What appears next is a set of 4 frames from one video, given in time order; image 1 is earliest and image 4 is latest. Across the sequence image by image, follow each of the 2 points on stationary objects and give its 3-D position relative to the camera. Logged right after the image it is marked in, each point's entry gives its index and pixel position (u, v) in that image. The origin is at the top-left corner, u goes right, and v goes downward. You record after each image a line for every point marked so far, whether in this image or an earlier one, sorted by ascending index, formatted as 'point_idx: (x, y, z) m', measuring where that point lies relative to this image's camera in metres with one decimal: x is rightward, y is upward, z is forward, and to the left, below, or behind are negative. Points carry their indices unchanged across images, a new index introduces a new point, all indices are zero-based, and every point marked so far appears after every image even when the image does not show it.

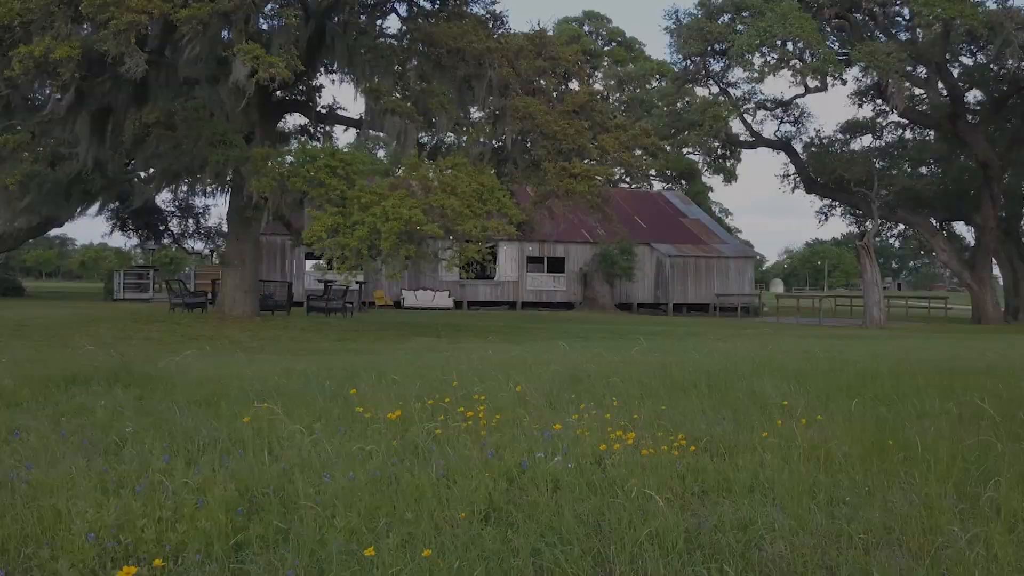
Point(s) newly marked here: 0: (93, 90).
0: (-8.0, +3.8, +16.8) m
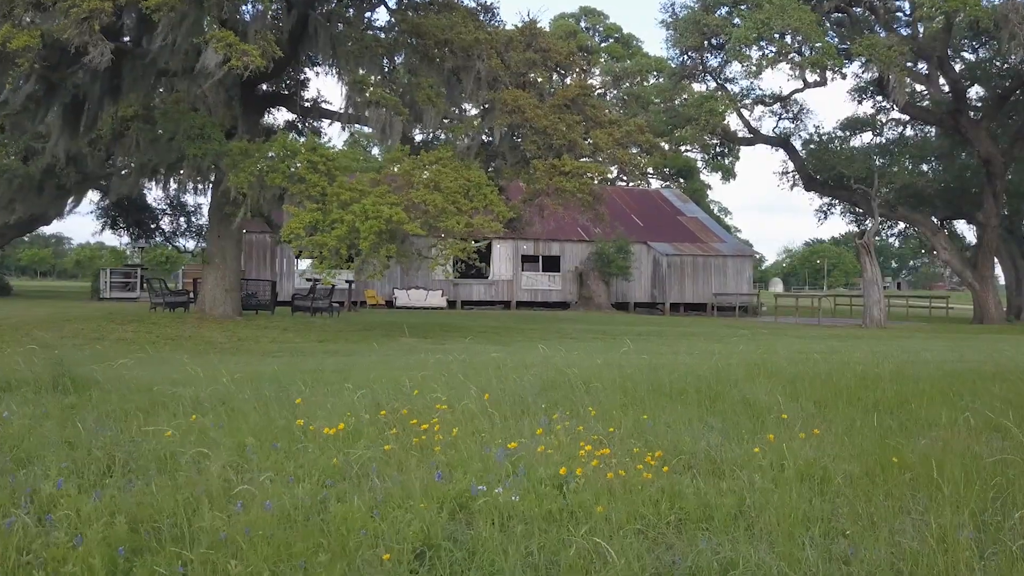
0: (-8.3, +3.8, +16.2) m
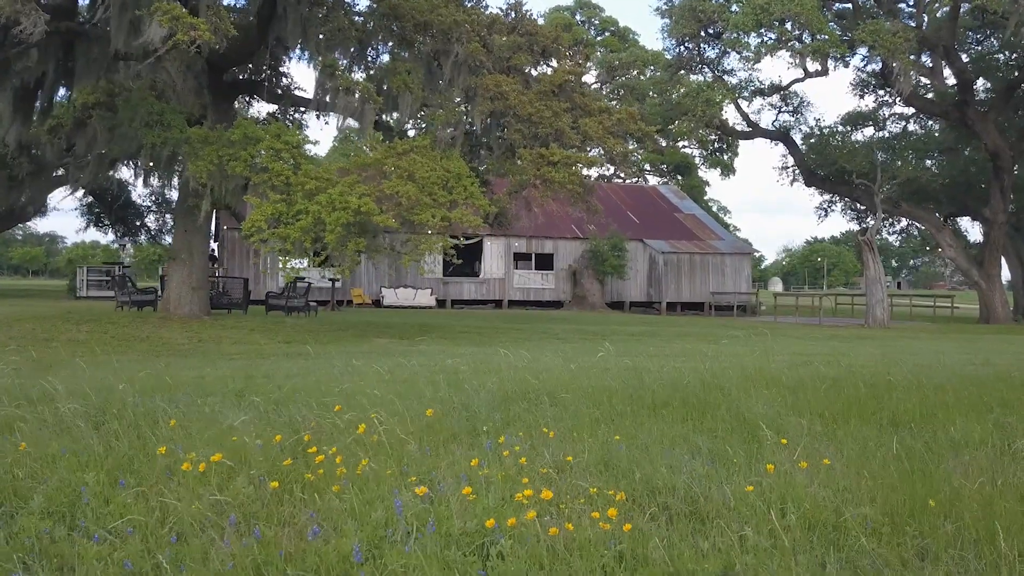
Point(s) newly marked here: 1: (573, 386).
0: (-8.6, +3.9, +15.1) m
1: (+0.5, -0.8, +7.1) m
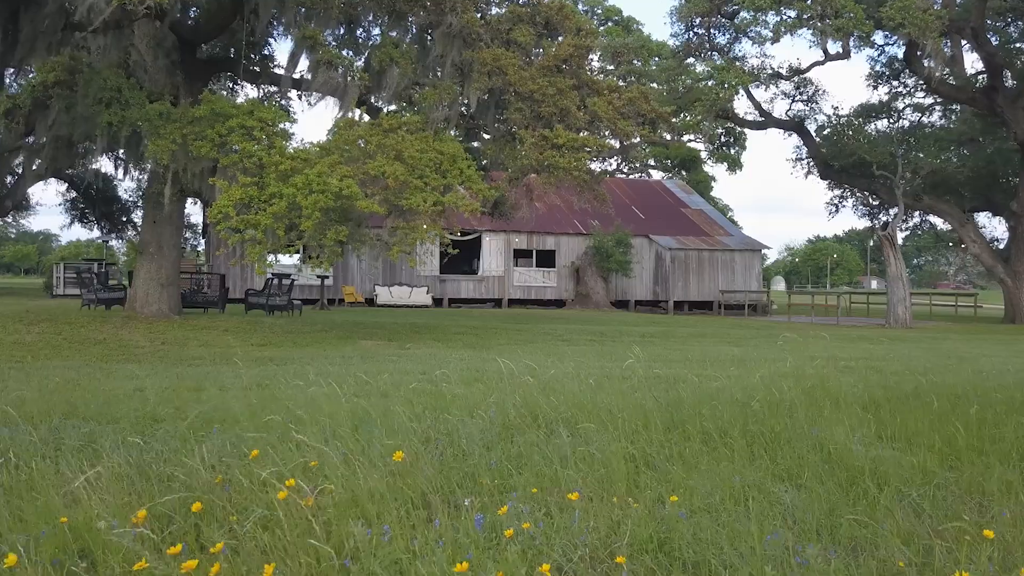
0: (-8.6, +3.9, +13.4) m
1: (+0.5, -0.7, +5.4) m
